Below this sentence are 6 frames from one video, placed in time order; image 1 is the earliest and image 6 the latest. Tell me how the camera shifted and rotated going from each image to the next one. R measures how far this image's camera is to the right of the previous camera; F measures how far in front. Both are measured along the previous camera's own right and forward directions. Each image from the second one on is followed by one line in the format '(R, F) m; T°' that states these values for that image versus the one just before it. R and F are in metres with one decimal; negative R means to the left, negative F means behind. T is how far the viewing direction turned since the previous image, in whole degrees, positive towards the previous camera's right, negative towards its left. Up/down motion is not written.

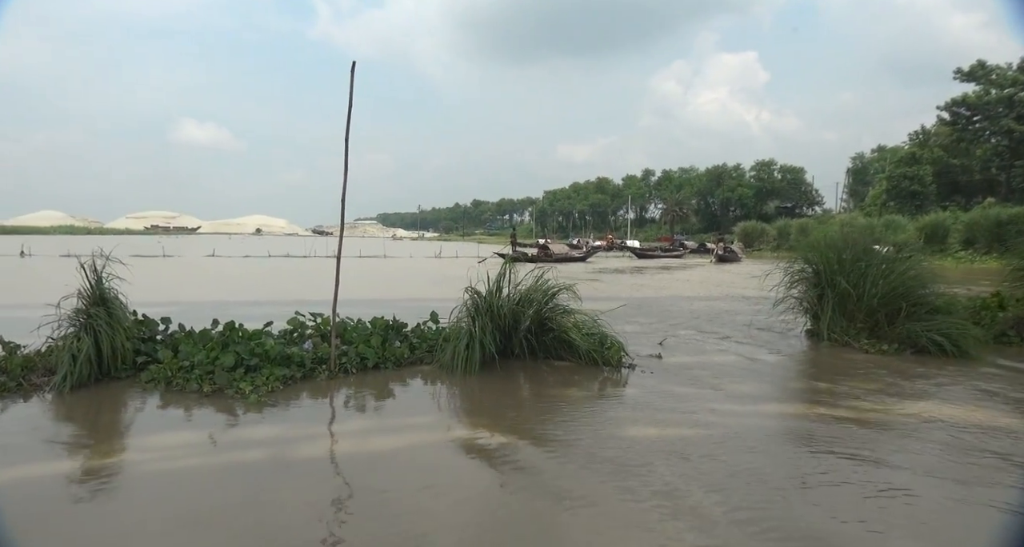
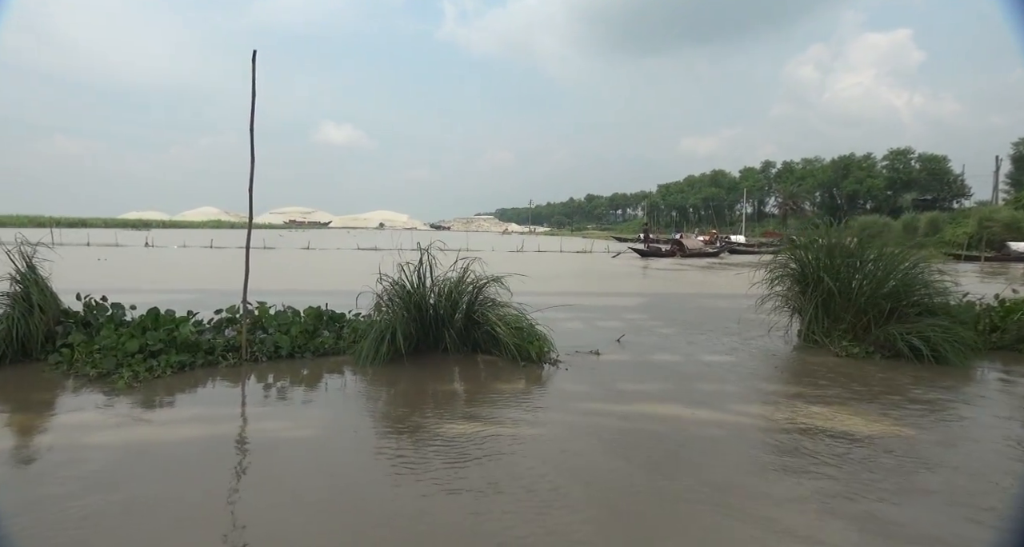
(+1.8, +0.3) m; -7°
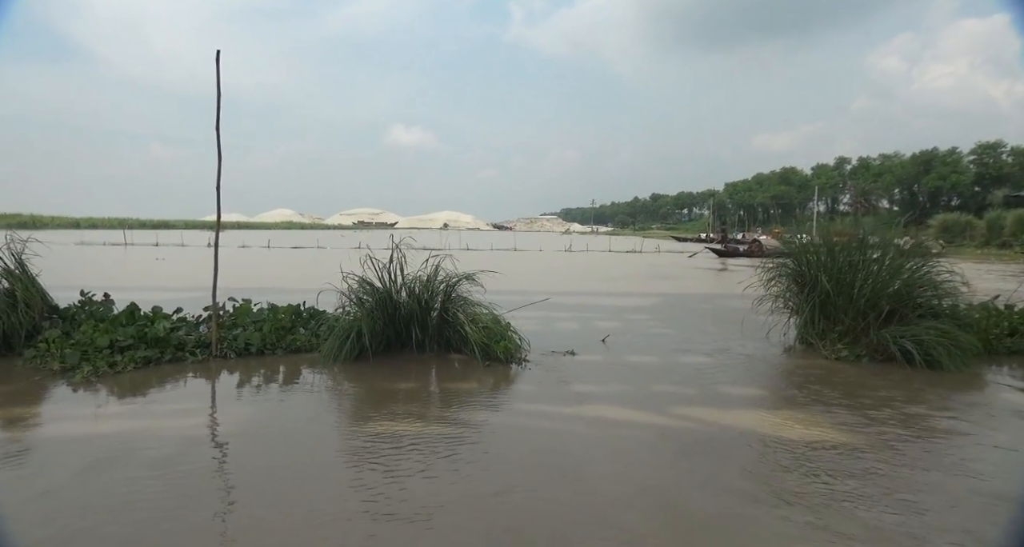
(+0.9, +0.1) m; -4°
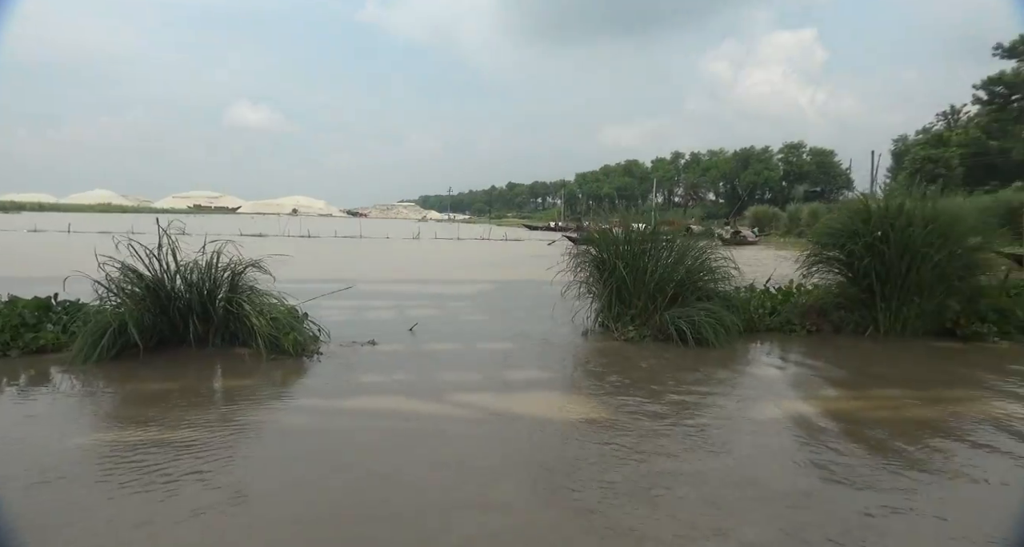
(+0.4, +0.2) m; +14°
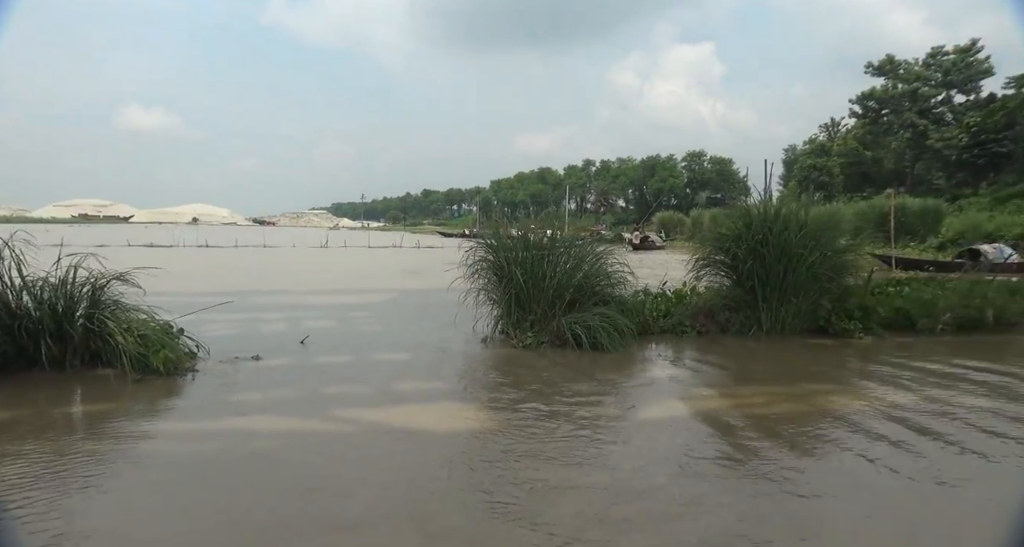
(+0.2, +0.2) m; +8°
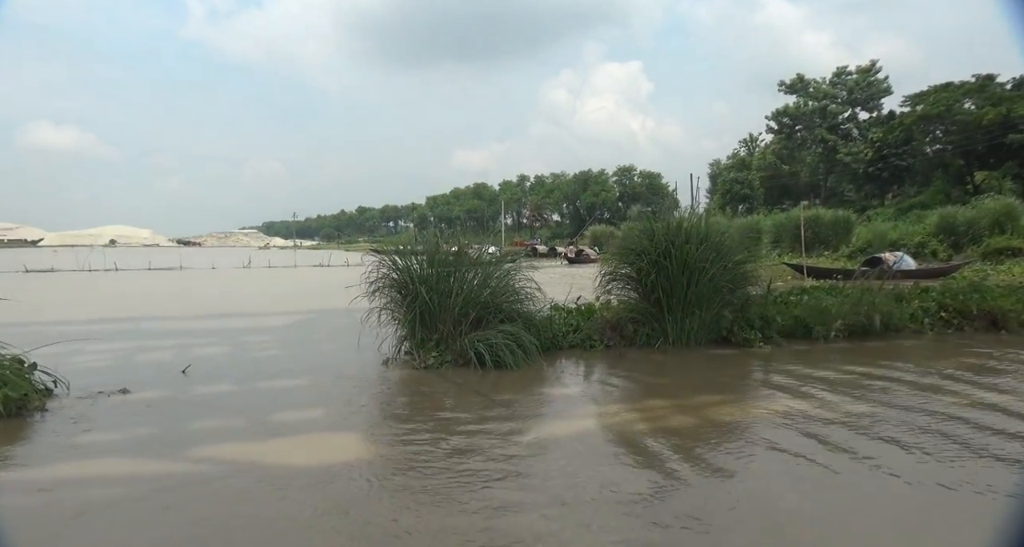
(+0.4, +0.3) m; +6°
